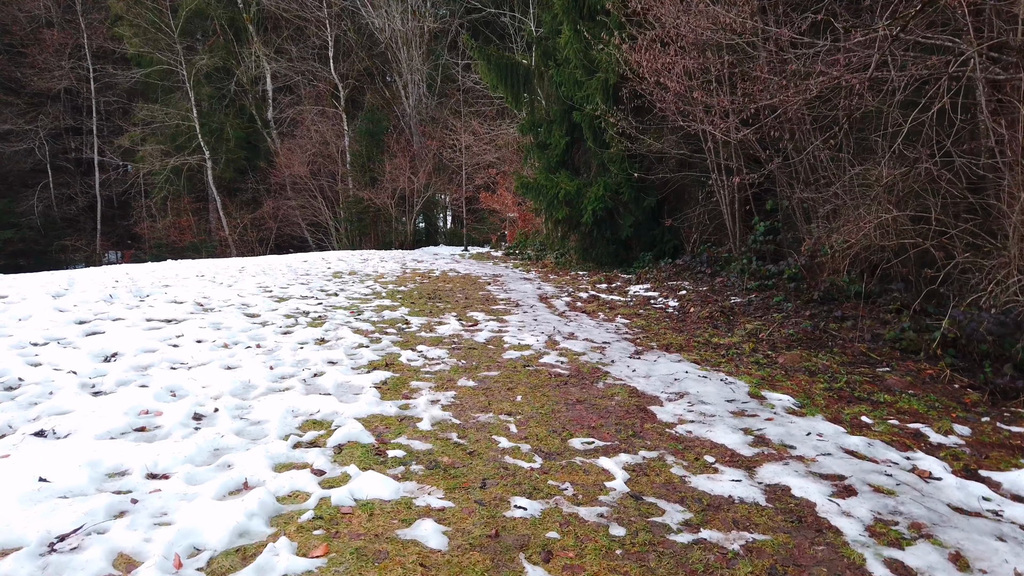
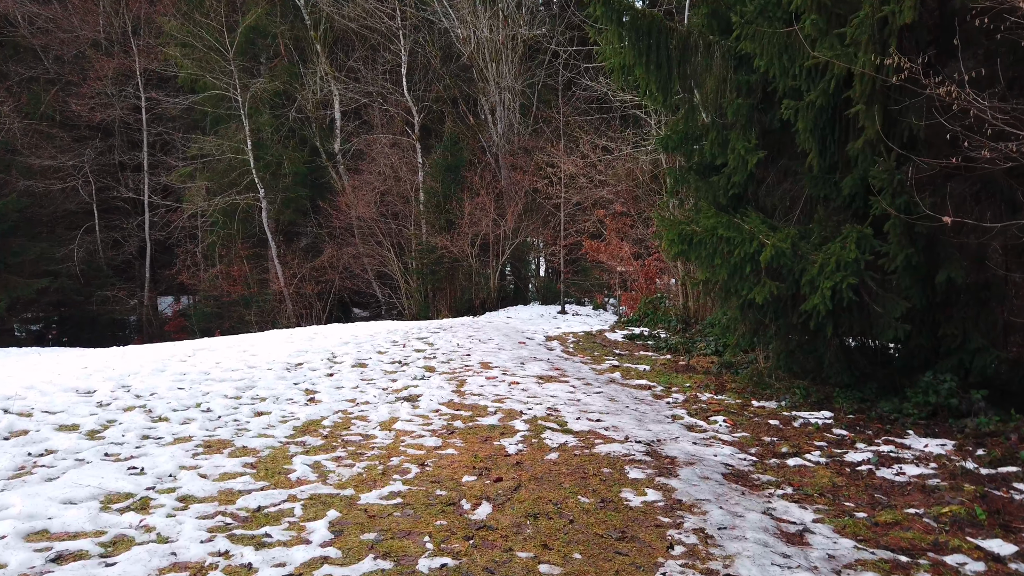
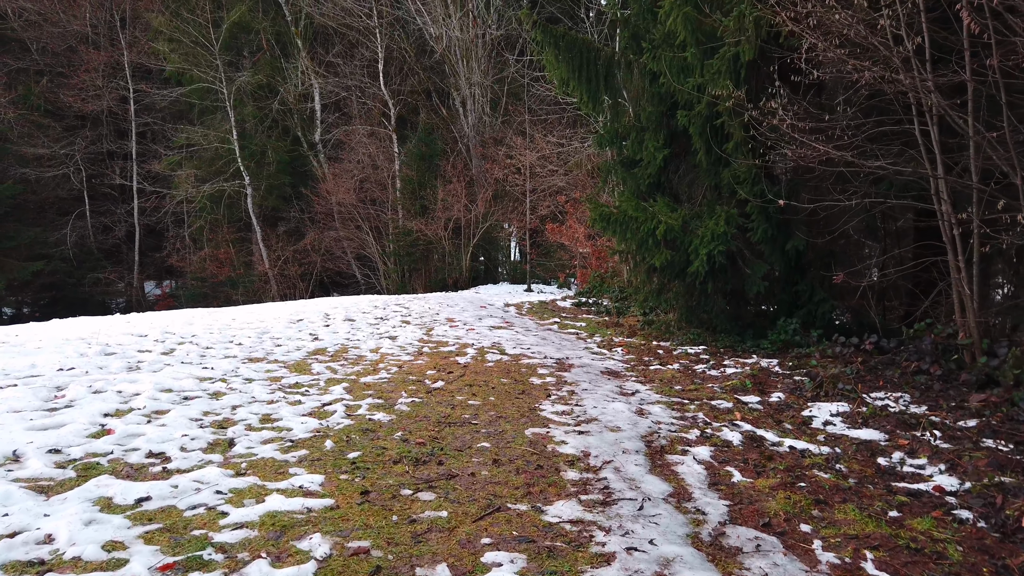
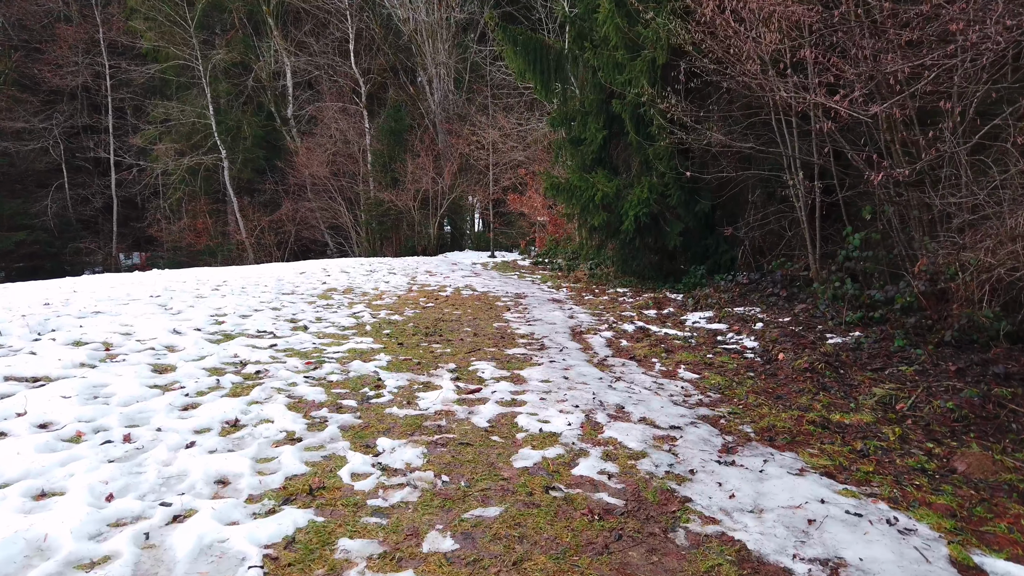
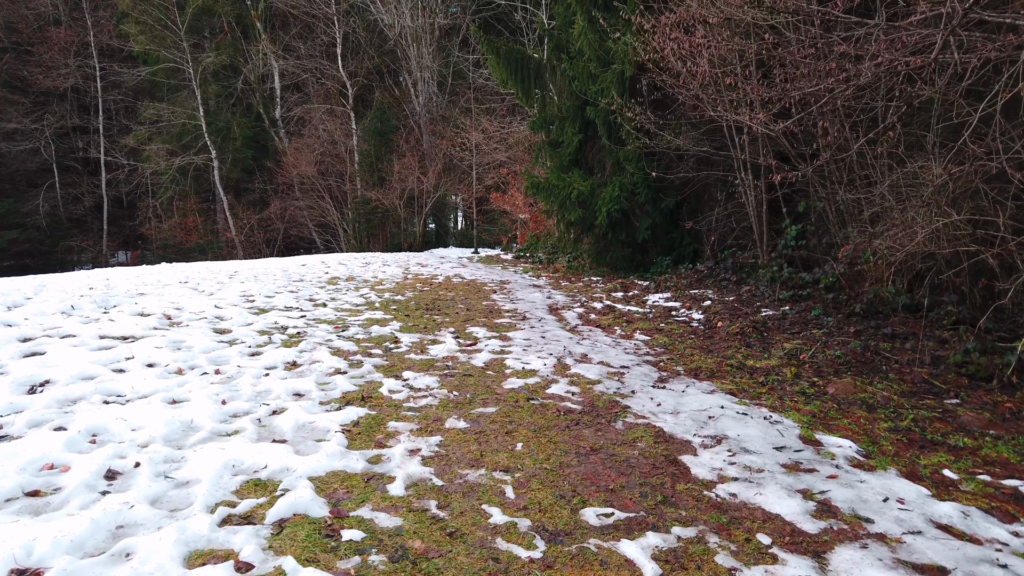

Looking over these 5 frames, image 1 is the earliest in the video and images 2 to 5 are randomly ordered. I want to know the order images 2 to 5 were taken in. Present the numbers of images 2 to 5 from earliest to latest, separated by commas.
5, 4, 3, 2
